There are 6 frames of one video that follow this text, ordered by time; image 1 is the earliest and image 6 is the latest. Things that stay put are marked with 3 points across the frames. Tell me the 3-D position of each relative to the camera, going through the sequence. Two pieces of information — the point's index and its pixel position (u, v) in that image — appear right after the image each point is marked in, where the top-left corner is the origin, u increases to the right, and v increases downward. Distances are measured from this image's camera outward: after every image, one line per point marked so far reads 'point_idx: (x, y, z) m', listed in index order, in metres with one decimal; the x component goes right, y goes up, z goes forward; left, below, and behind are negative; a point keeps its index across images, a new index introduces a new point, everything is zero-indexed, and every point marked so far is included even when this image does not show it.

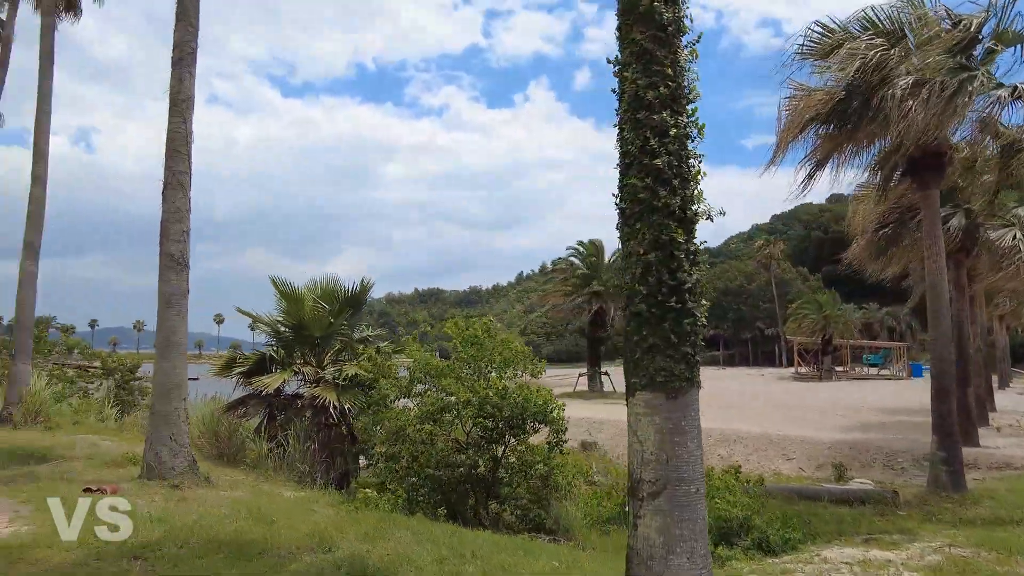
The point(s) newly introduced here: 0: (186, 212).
0: (-4.1, +0.9, +8.2) m
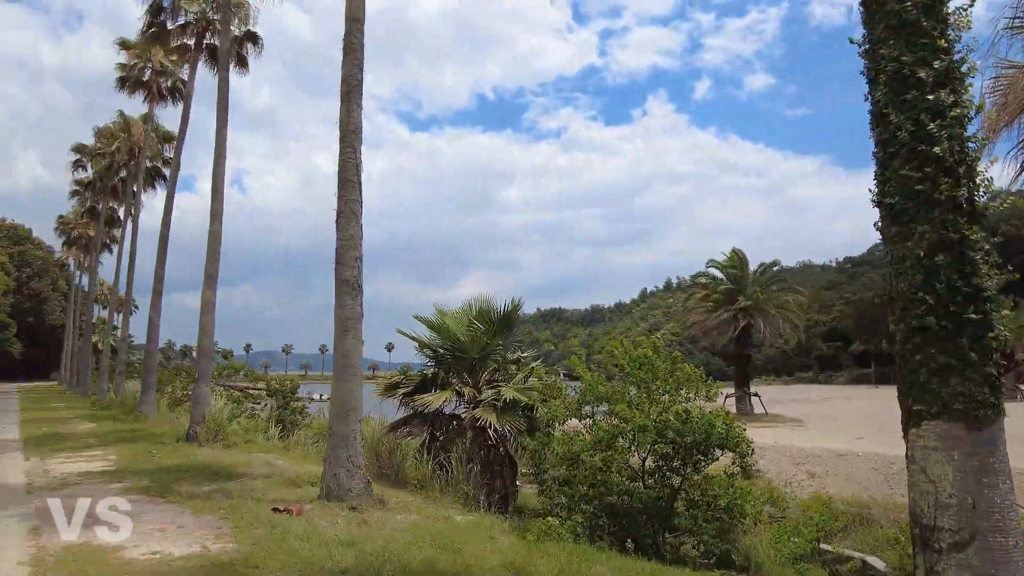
0: (-2.0, +0.6, +8.4) m
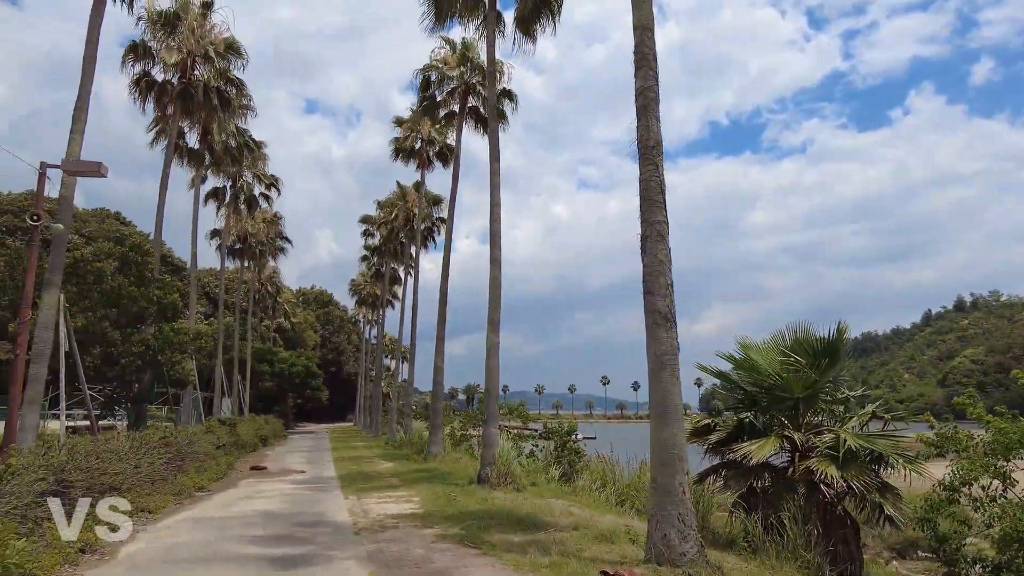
0: (+1.8, +0.3, +7.4) m
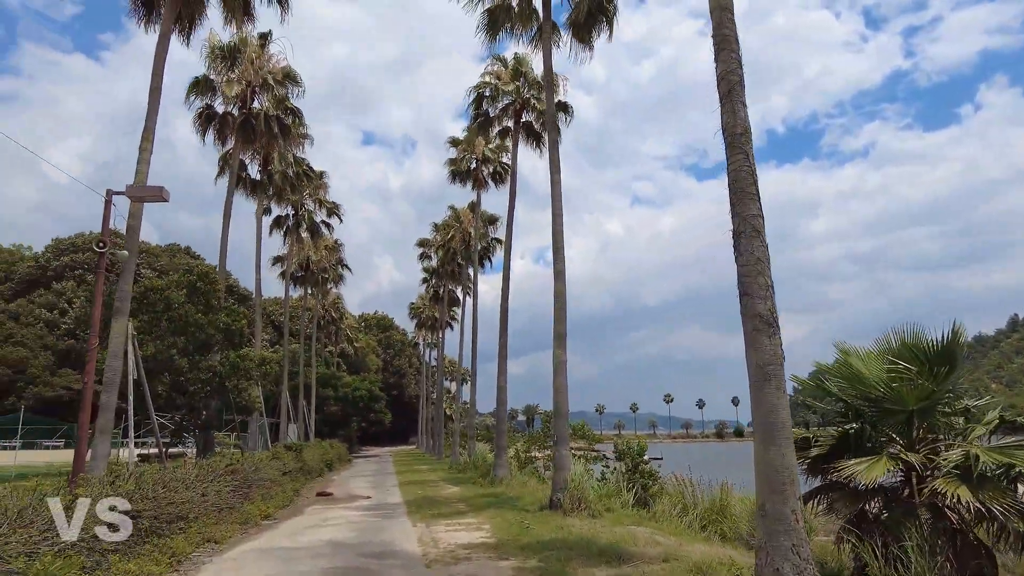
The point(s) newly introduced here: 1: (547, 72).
0: (+2.6, +0.3, +6.6) m
1: (+0.9, +5.9, +17.8) m
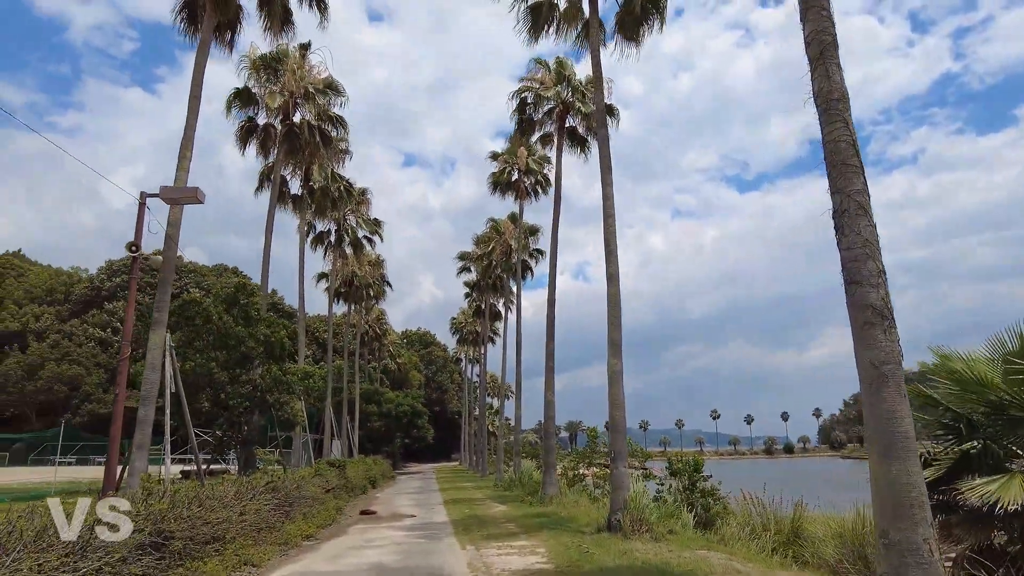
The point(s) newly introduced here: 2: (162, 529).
0: (+3.1, +0.4, +5.6) m
1: (+2.1, +5.7, +17.0) m
2: (-4.8, -3.3, +8.9) m
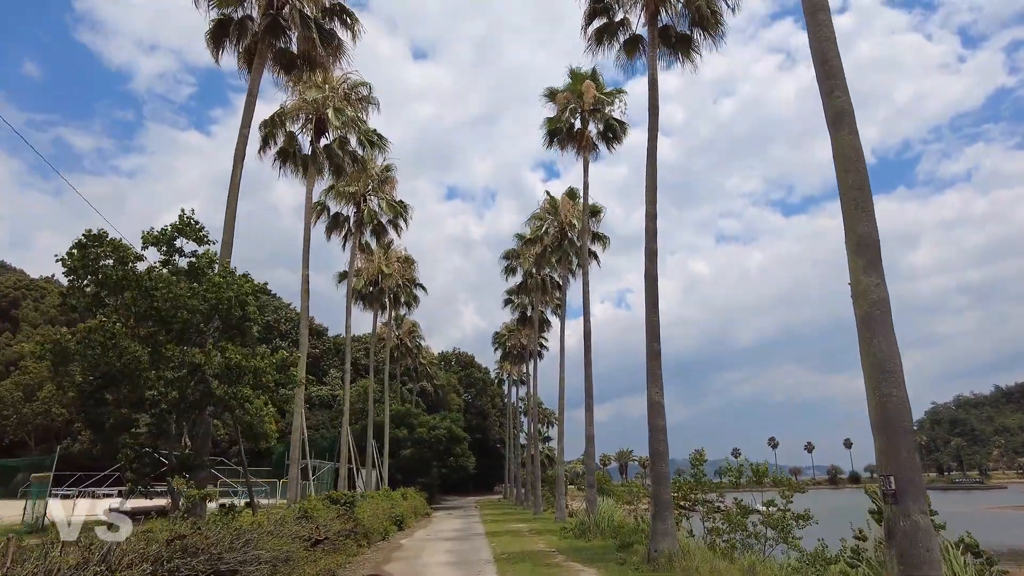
0: (+3.8, +2.3, -1.5) m
1: (+3.5, +7.1, +10.2) m
2: (-3.8, -1.7, +2.1) m
